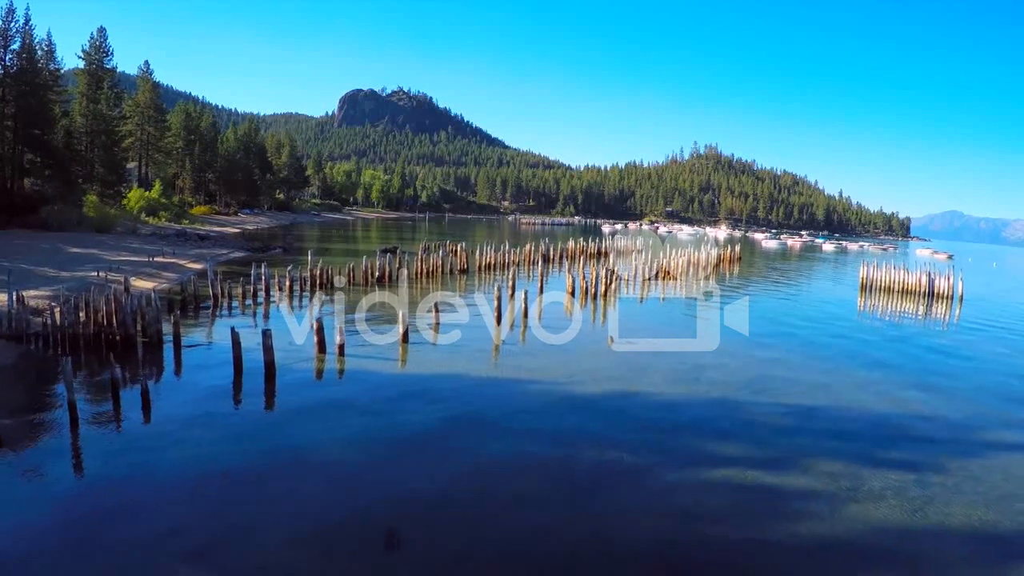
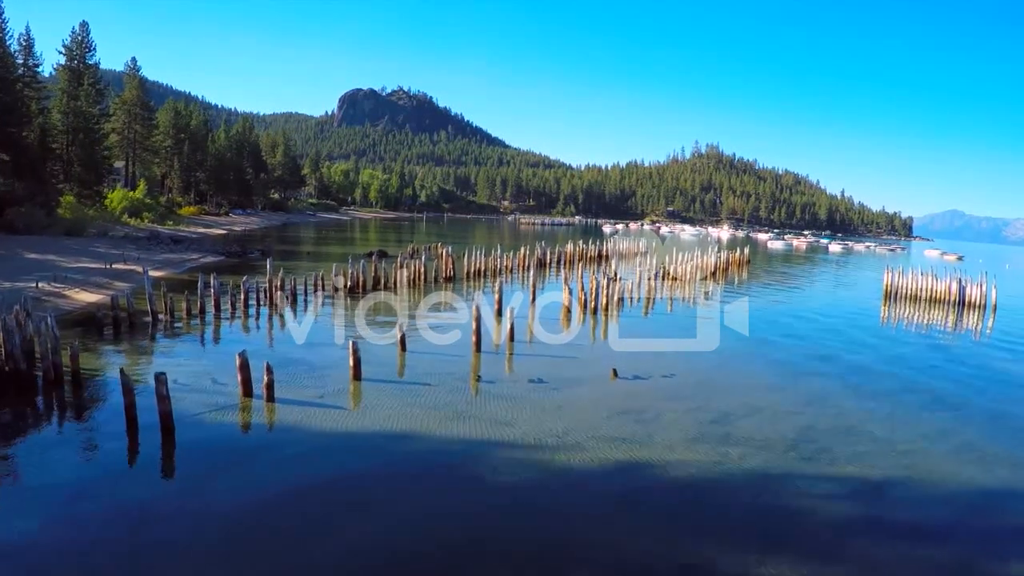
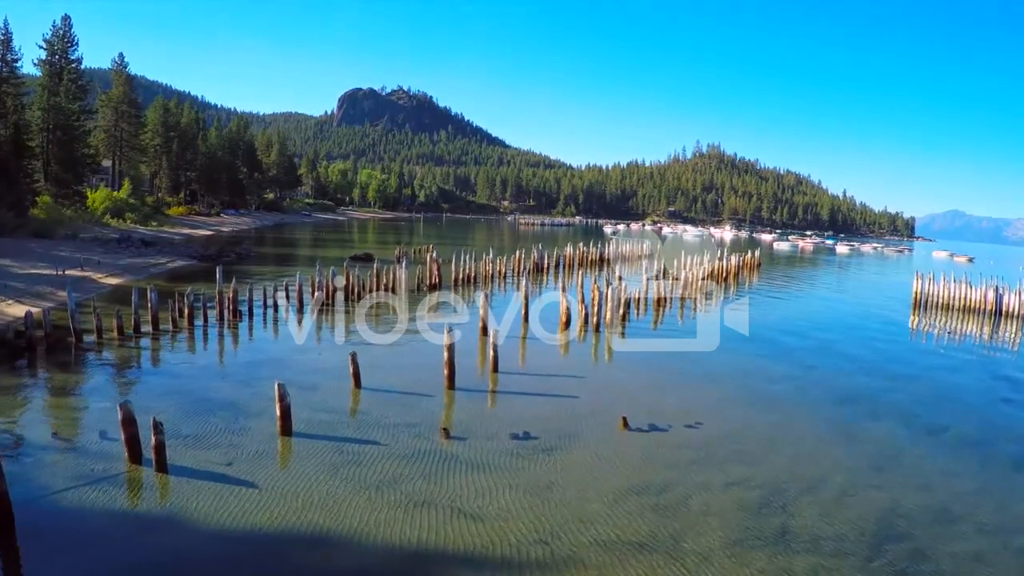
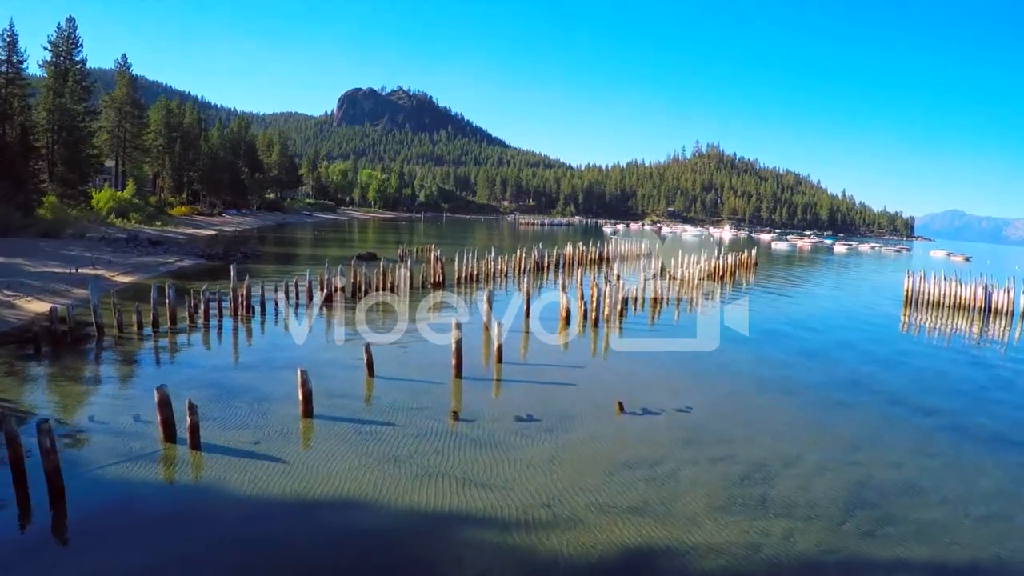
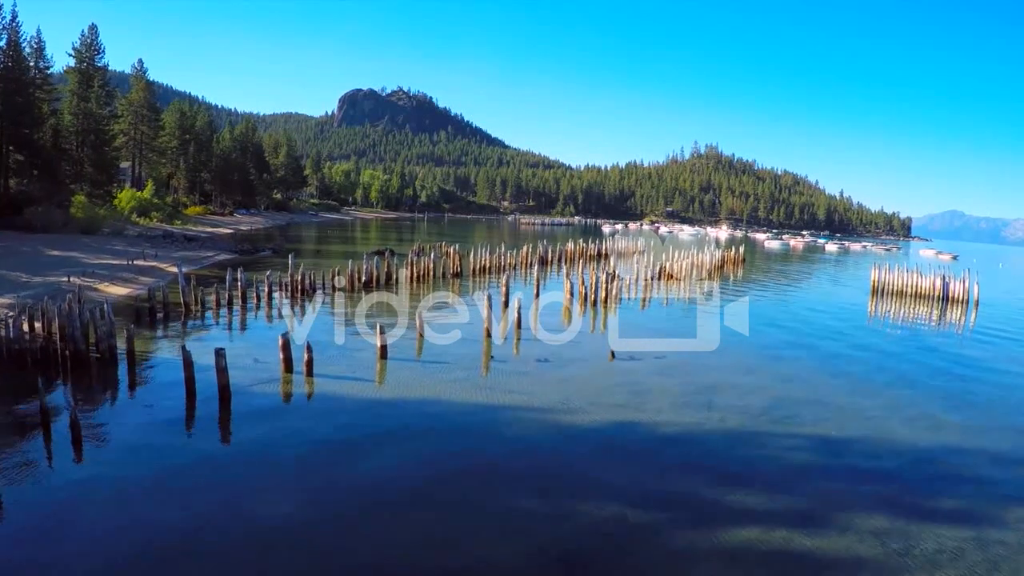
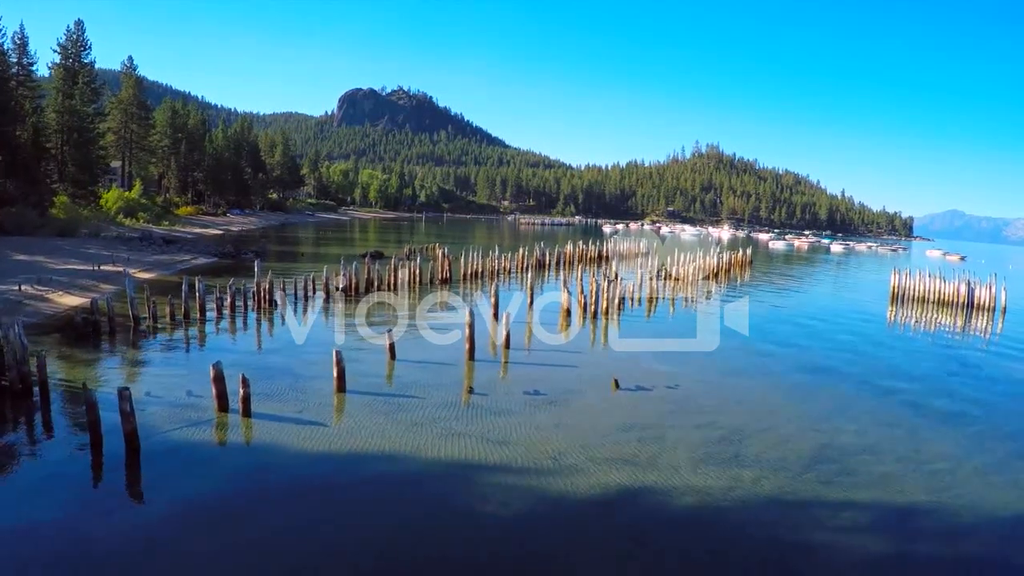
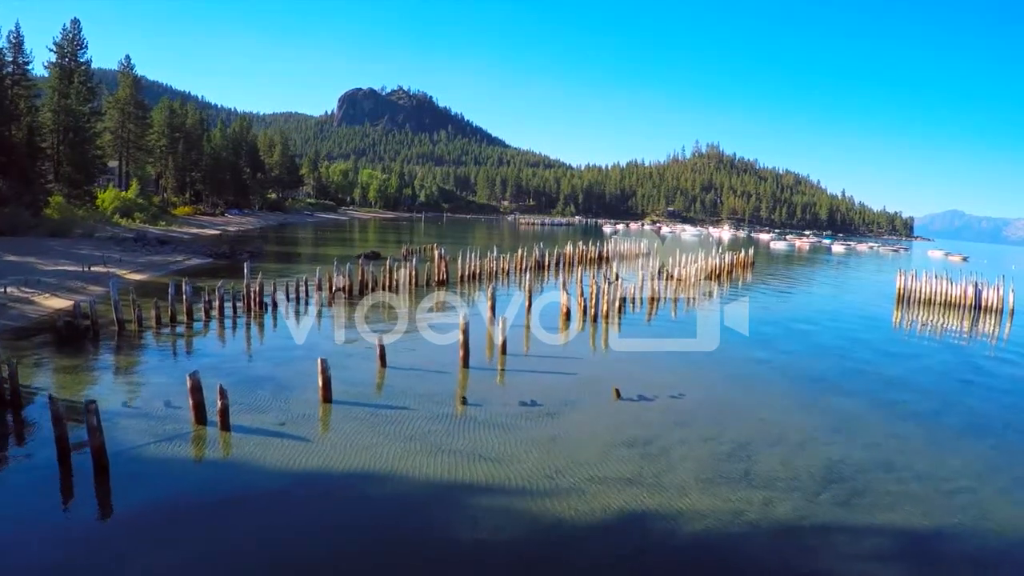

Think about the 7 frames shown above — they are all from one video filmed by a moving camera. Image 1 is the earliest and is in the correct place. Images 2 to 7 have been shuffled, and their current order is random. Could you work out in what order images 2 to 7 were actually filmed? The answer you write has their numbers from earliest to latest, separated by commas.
5, 2, 6, 7, 4, 3
